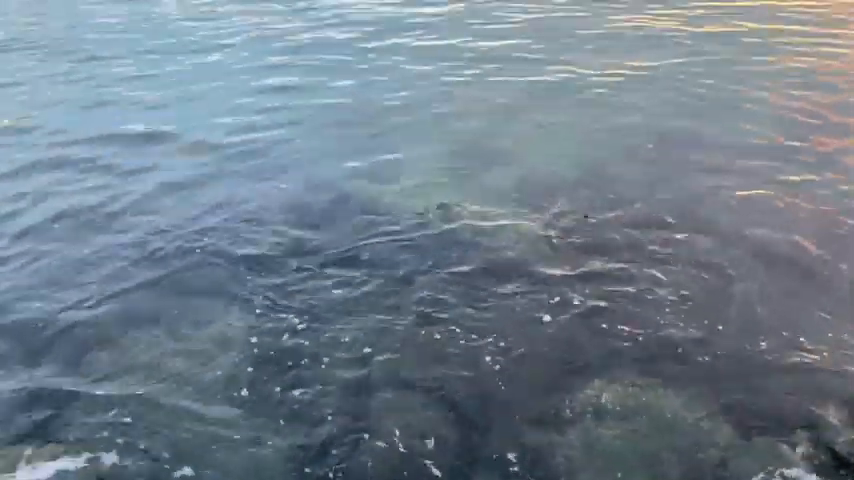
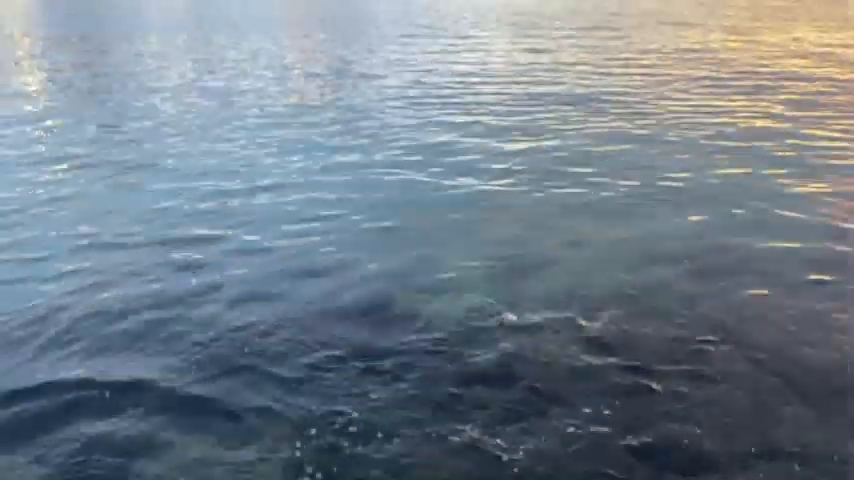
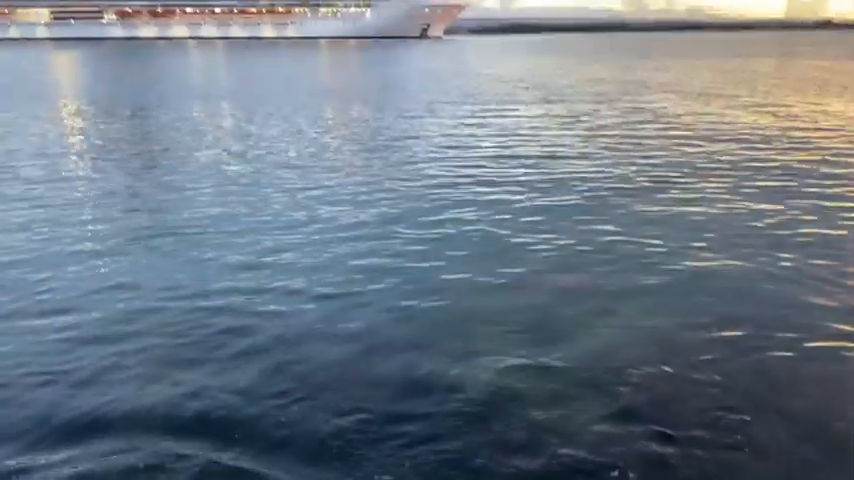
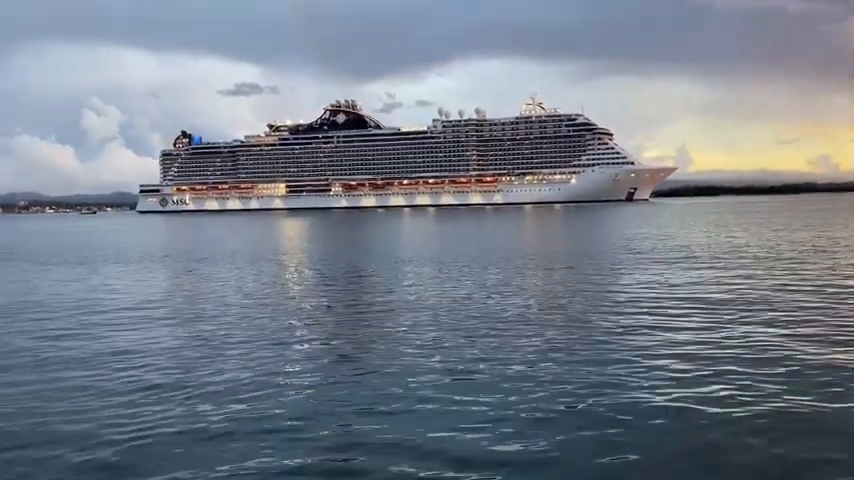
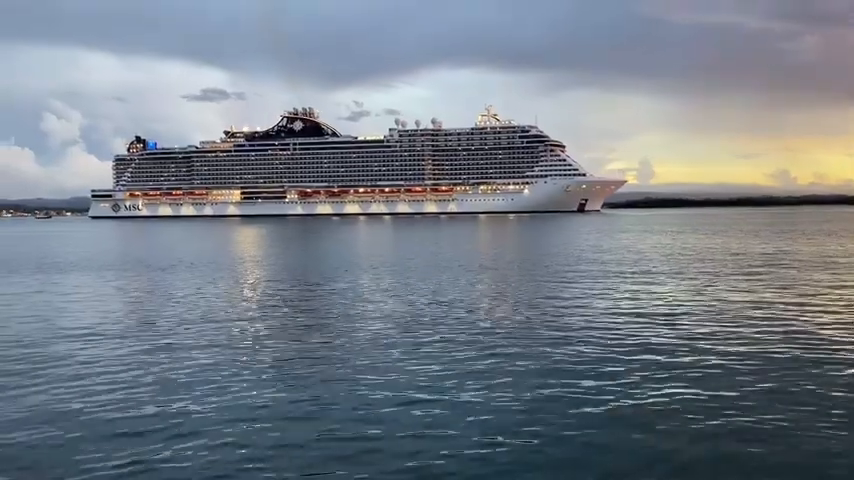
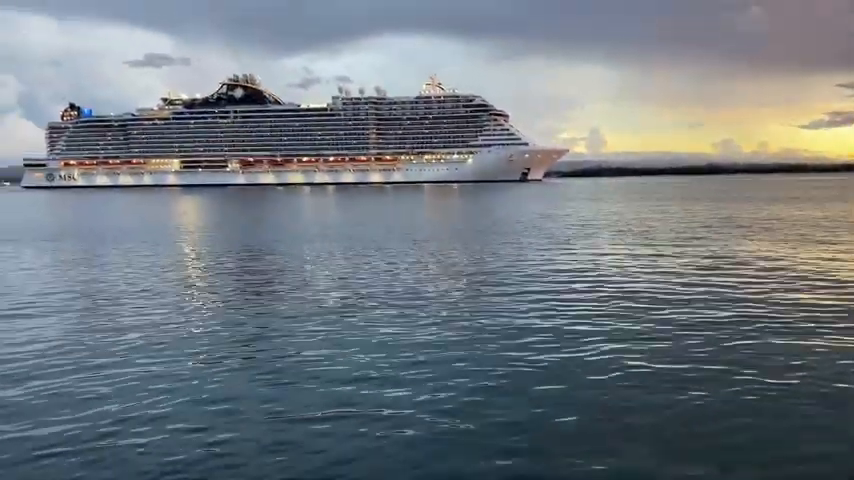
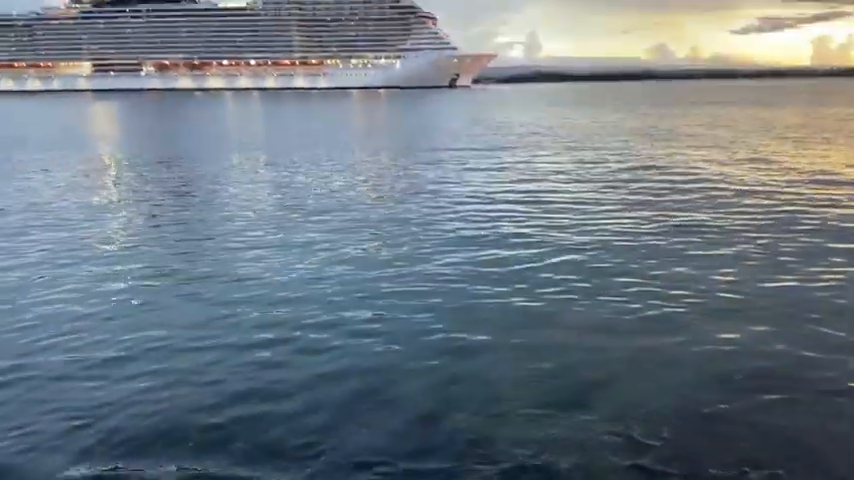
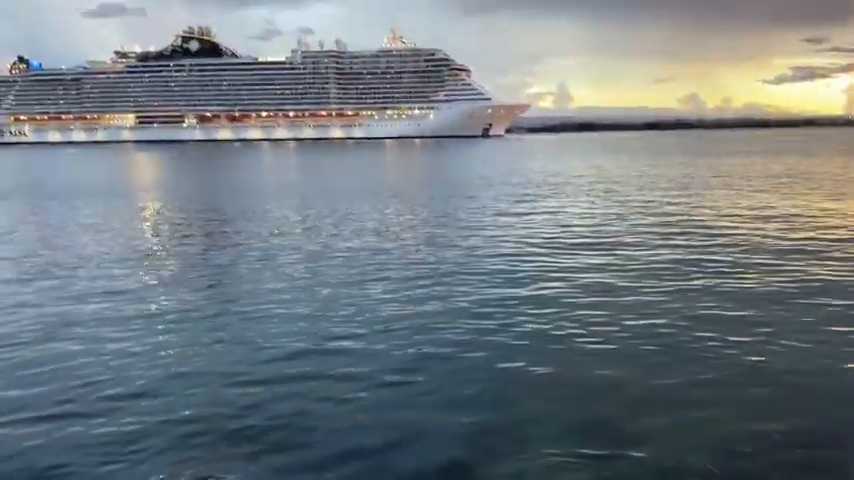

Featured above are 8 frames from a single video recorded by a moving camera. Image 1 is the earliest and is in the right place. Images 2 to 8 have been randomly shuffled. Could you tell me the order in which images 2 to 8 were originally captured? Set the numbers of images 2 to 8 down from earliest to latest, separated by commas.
2, 3, 7, 8, 6, 5, 4
